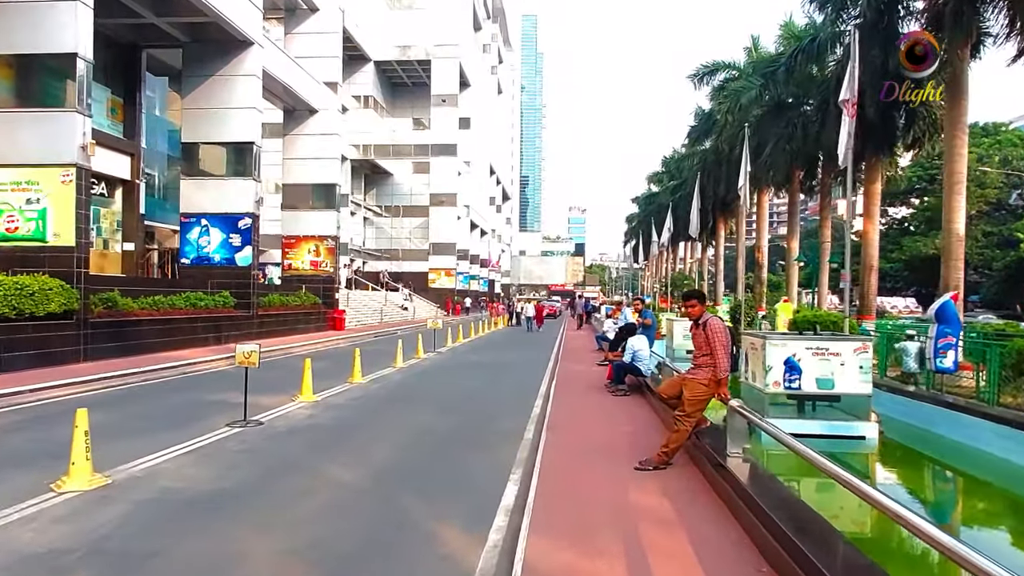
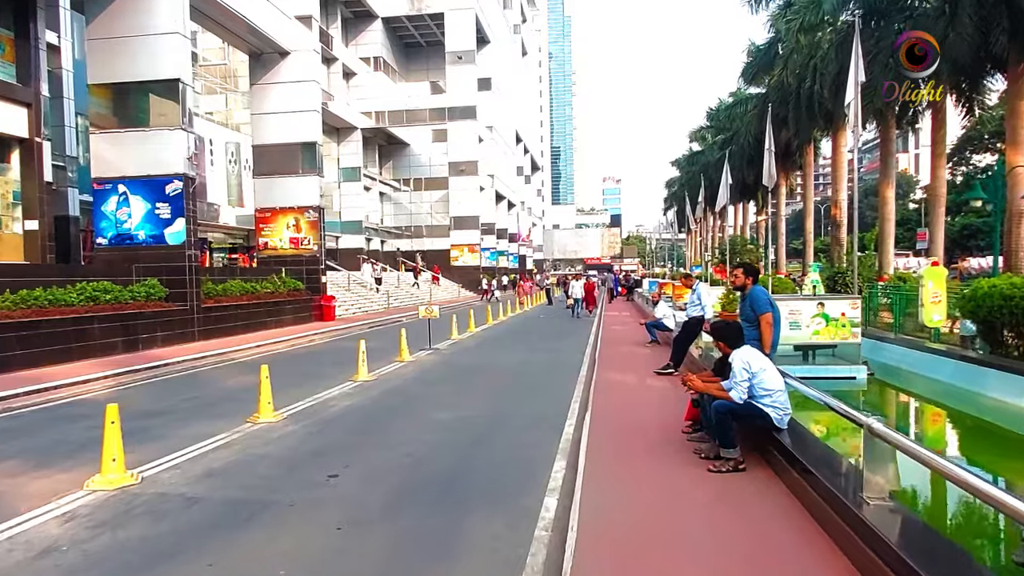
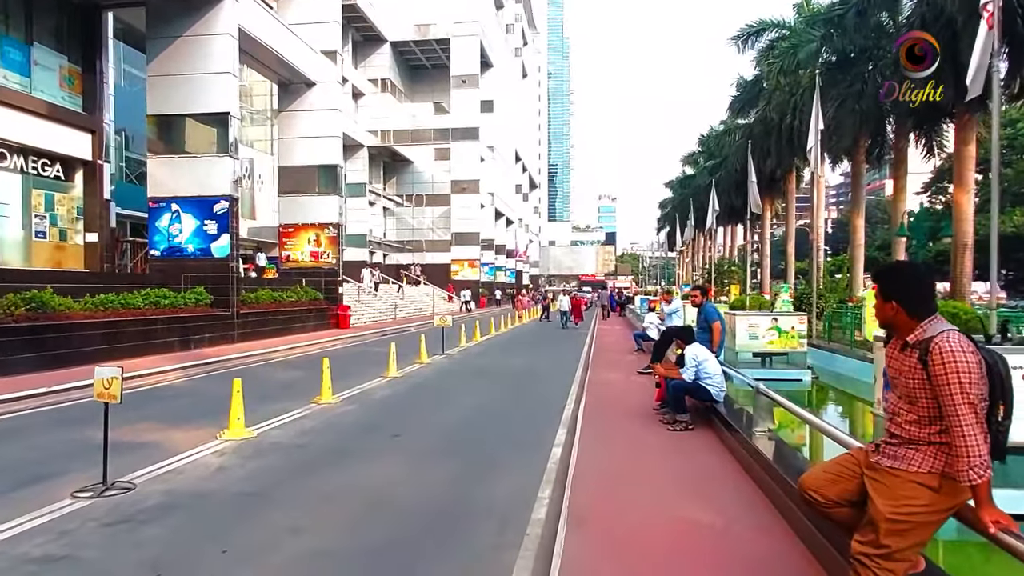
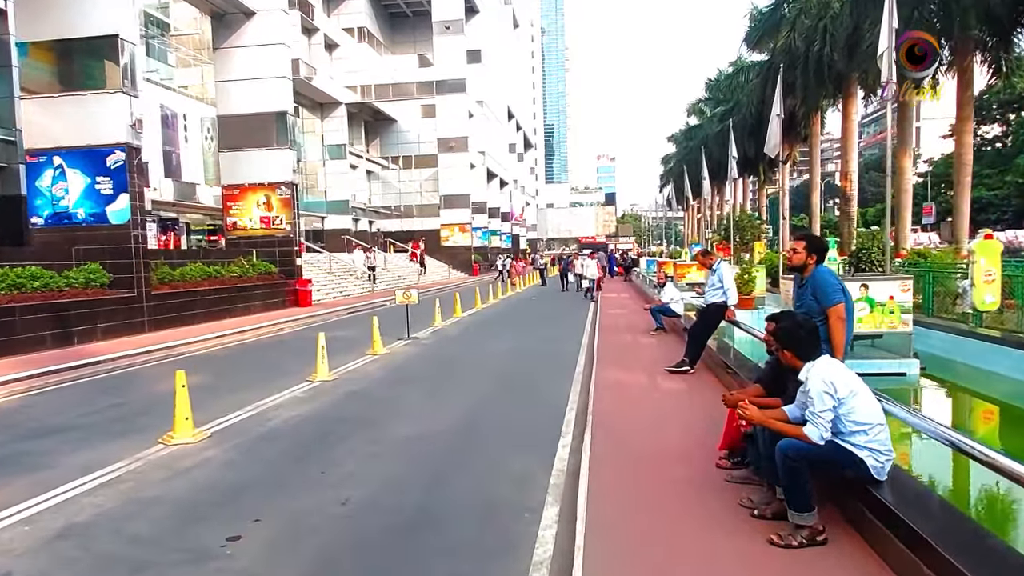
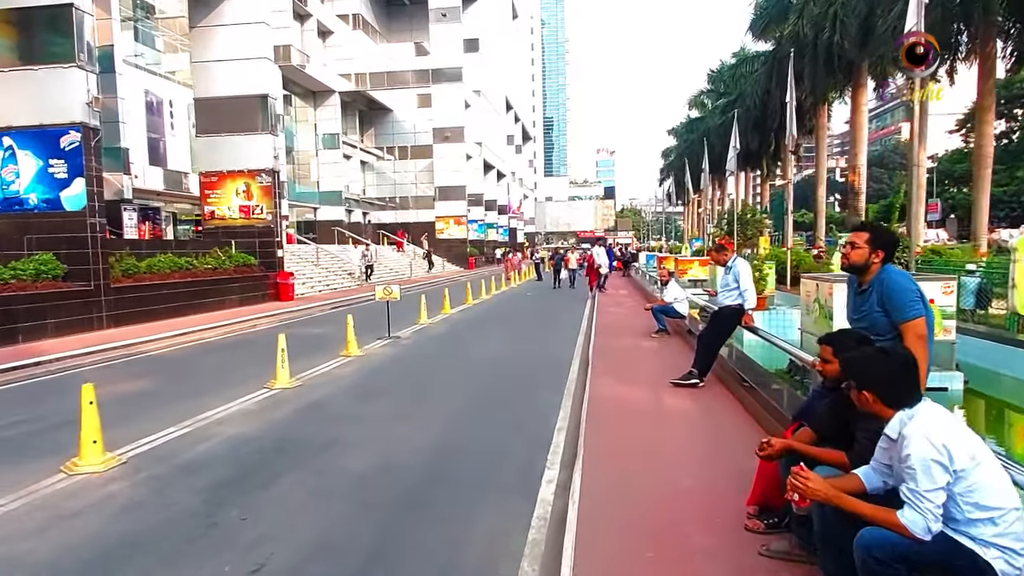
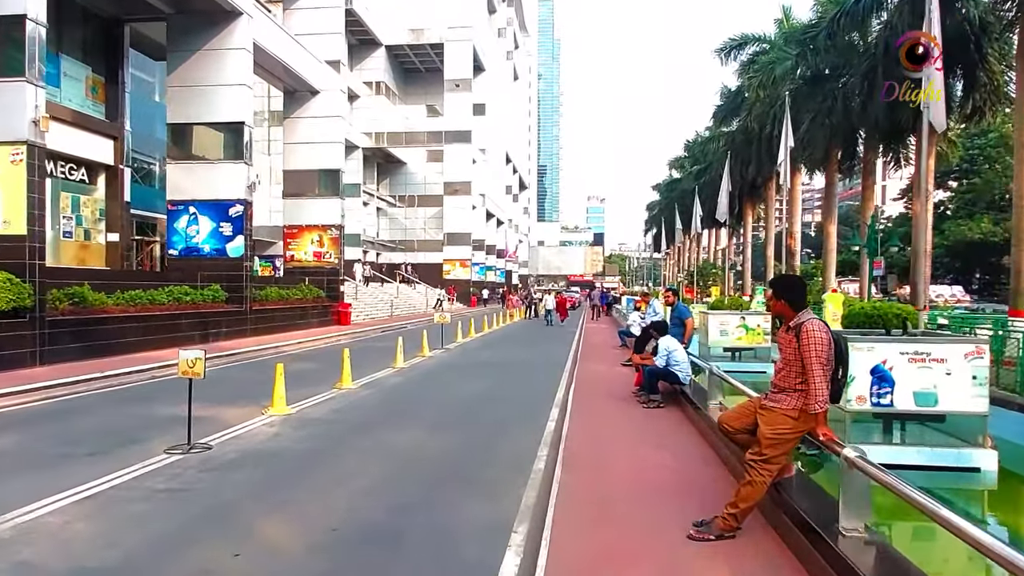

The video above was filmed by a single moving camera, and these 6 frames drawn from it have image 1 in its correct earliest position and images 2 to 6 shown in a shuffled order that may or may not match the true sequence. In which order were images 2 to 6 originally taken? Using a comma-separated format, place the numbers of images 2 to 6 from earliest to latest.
6, 3, 2, 4, 5
